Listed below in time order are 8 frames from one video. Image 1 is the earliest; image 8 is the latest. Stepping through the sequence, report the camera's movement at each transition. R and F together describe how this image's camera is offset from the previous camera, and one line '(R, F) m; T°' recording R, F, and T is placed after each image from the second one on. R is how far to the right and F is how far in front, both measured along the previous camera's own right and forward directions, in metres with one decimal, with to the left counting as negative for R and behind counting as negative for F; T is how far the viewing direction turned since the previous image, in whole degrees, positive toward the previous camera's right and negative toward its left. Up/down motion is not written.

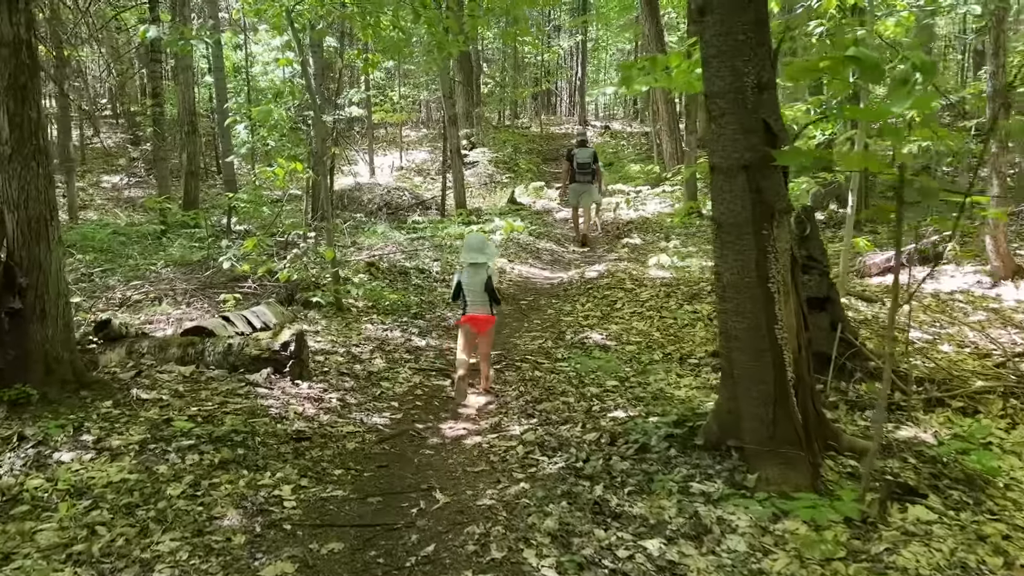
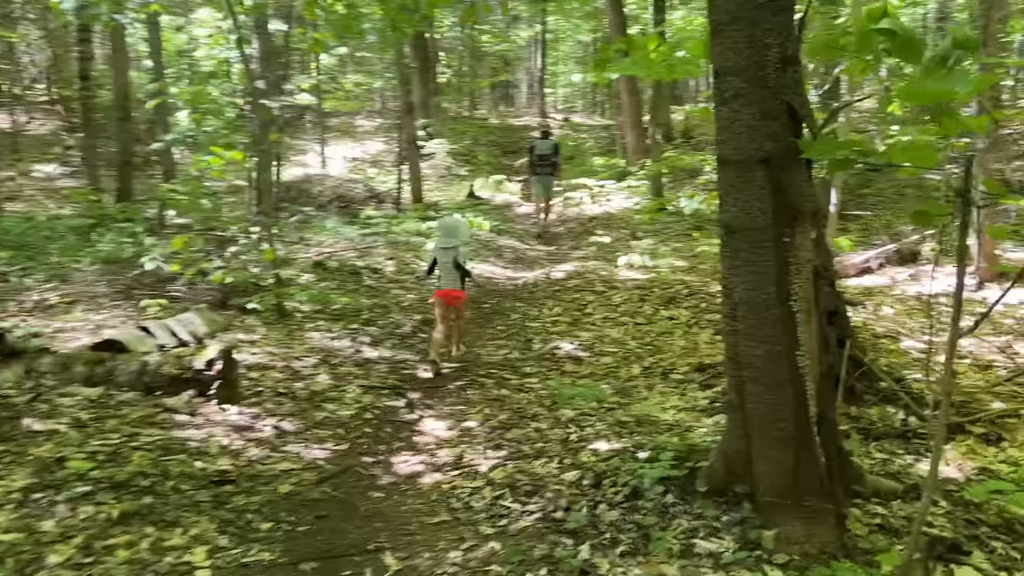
(0.0, +0.6) m; +3°
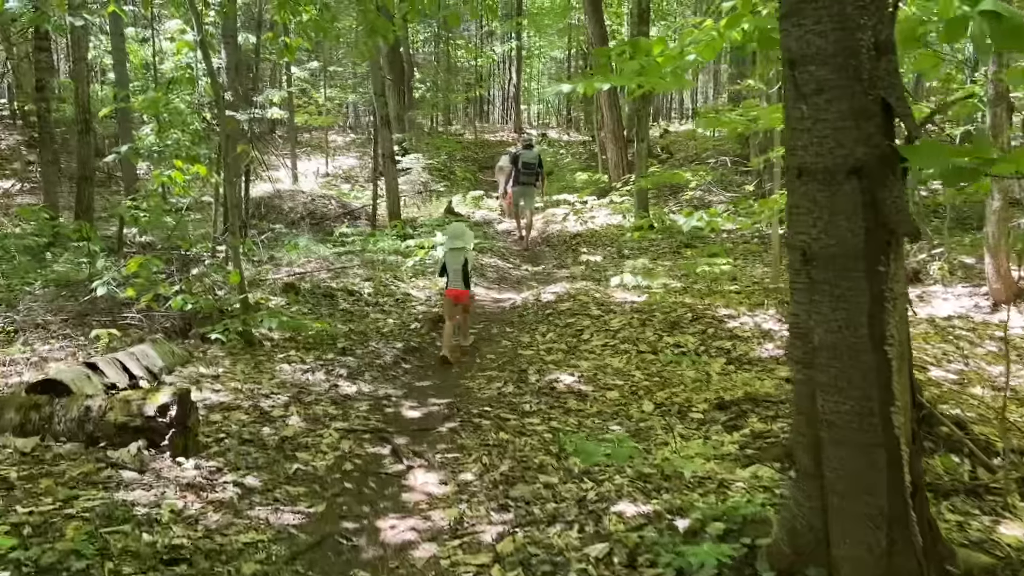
(-0.1, +0.6) m; +2°
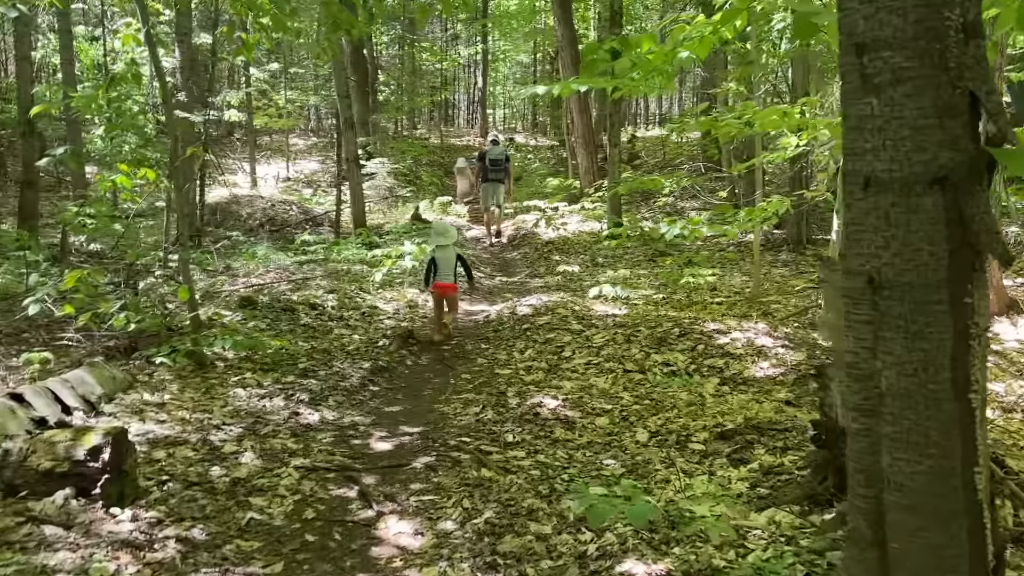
(-0.1, +0.4) m; +3°
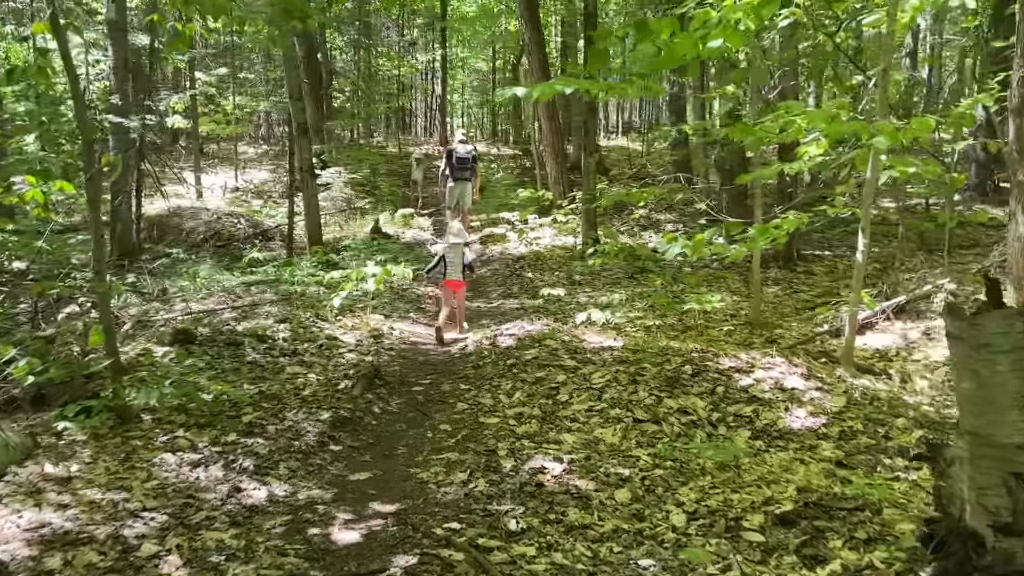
(-0.2, +0.9) m; +3°
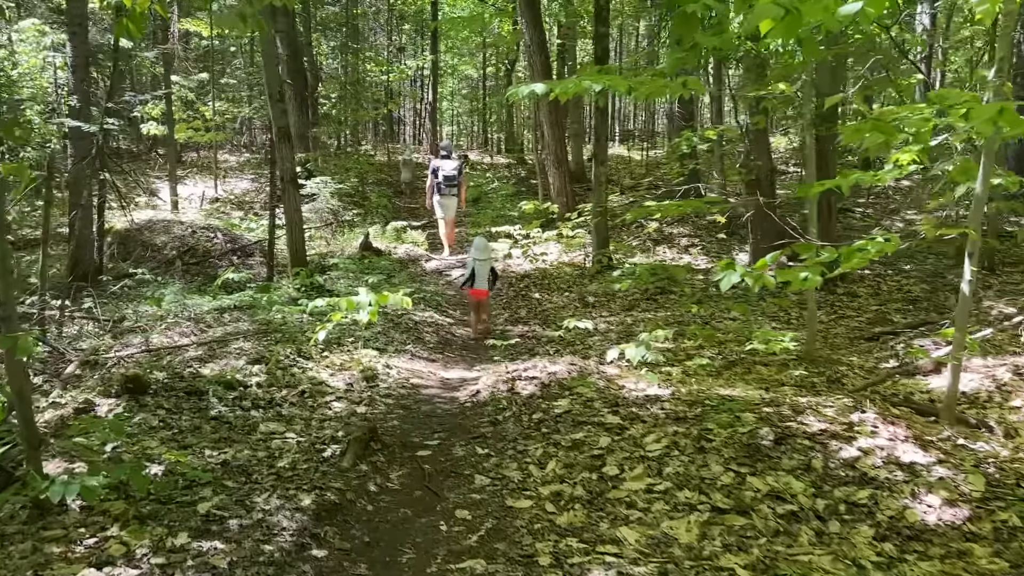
(-0.2, +1.1) m; +1°
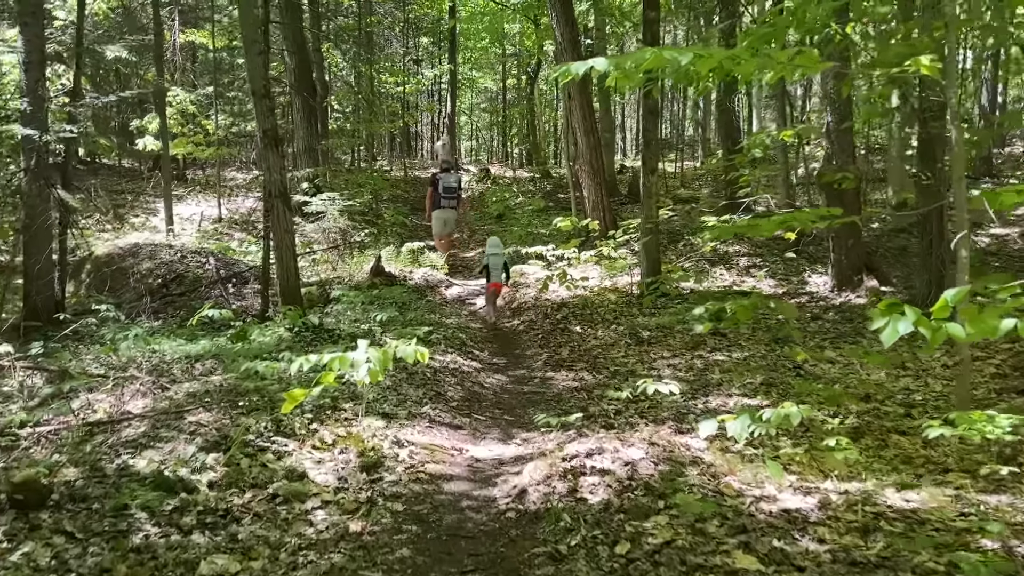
(-0.2, +1.6) m; -1°
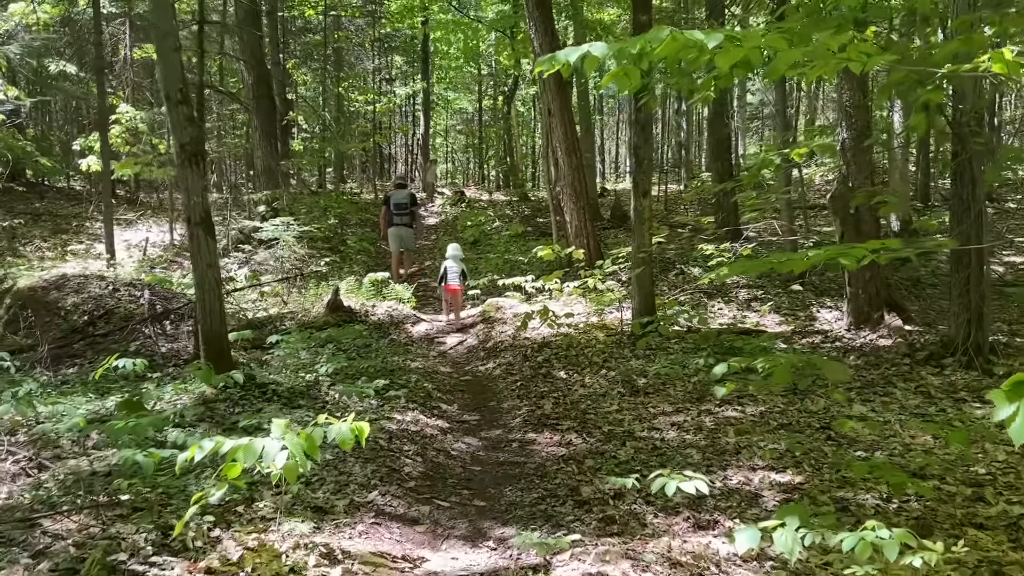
(0.0, +1.1) m; +2°
